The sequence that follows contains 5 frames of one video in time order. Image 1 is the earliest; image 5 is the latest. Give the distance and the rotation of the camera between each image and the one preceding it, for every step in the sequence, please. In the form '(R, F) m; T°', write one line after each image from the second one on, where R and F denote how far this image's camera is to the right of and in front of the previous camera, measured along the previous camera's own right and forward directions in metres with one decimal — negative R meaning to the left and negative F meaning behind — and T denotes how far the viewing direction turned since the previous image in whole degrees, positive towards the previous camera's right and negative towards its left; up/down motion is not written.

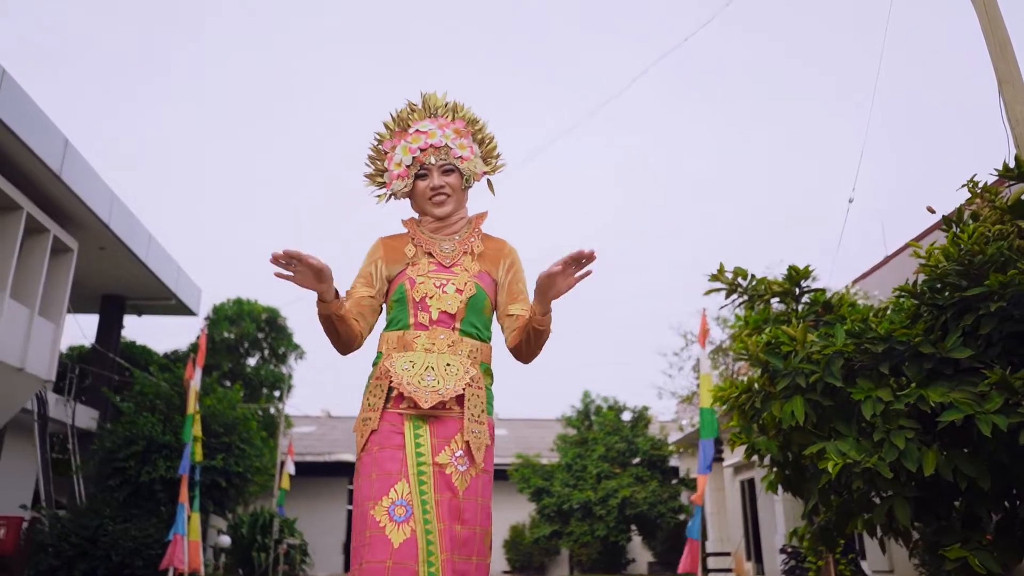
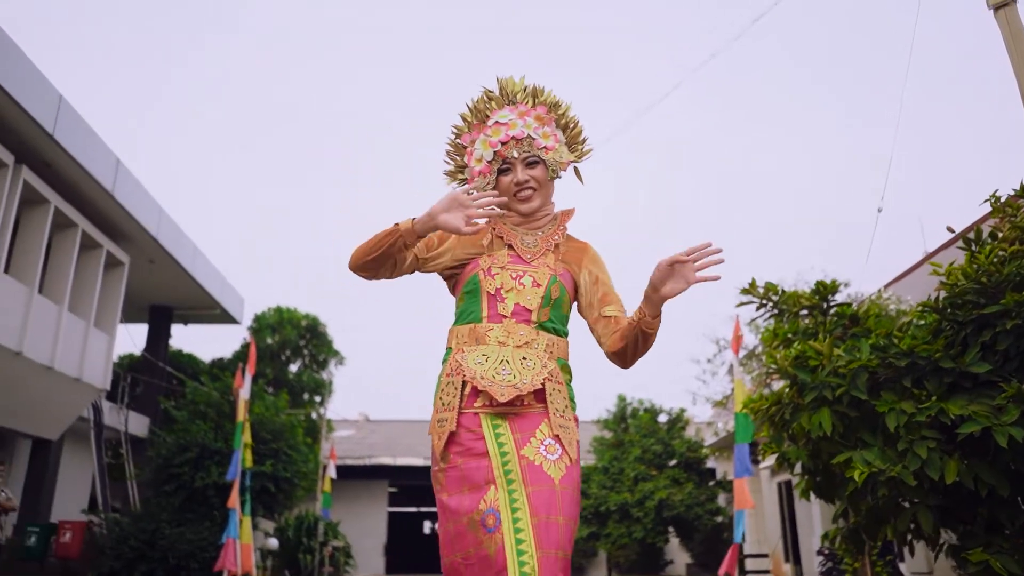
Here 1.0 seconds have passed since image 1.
(0.0, -0.3) m; -2°
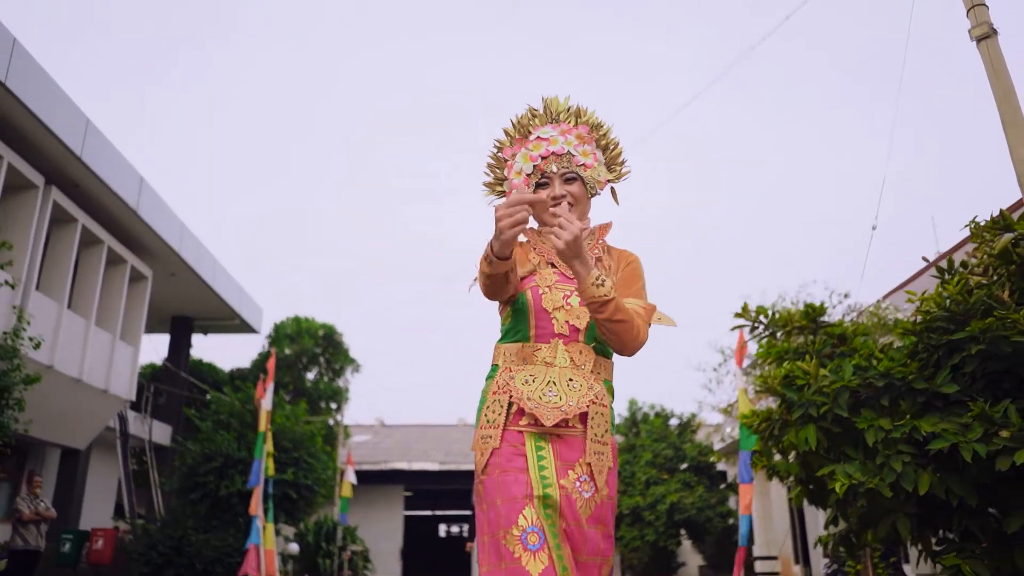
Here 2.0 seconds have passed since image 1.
(0.0, -0.4) m; -1°
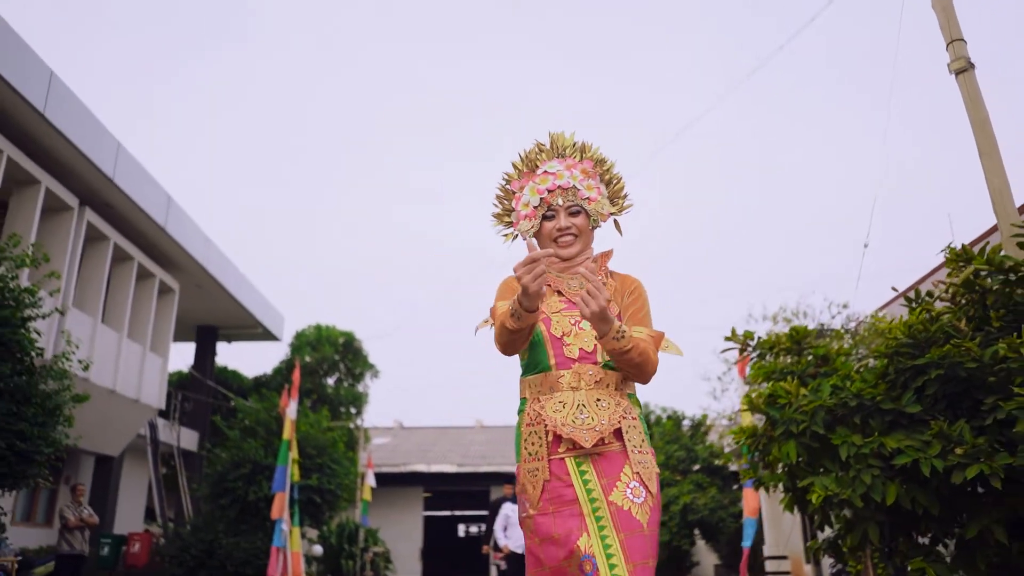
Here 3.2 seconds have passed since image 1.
(+0.1, -0.5) m; -1°
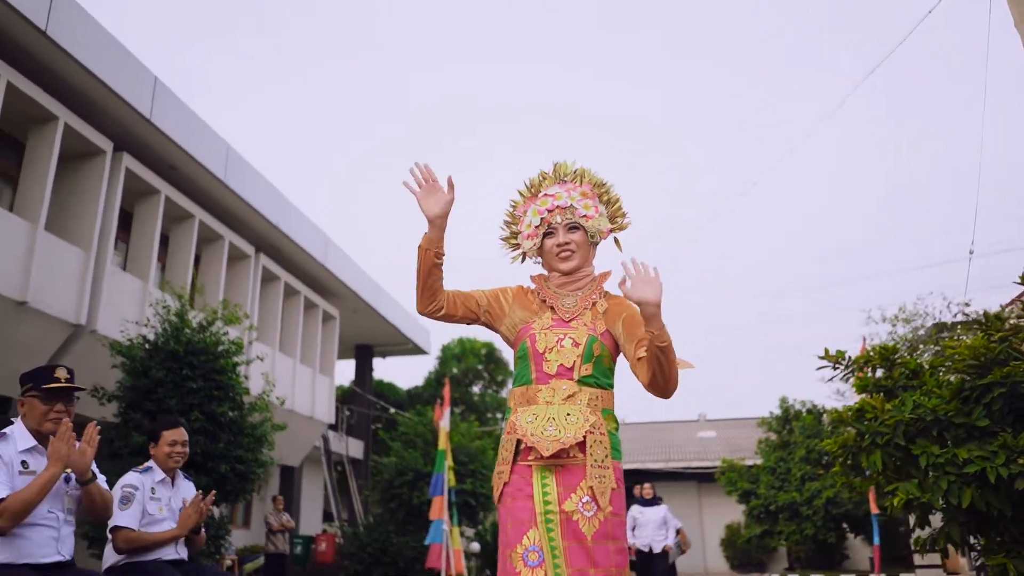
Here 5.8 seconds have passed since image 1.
(+0.2, -1.1) m; -9°
